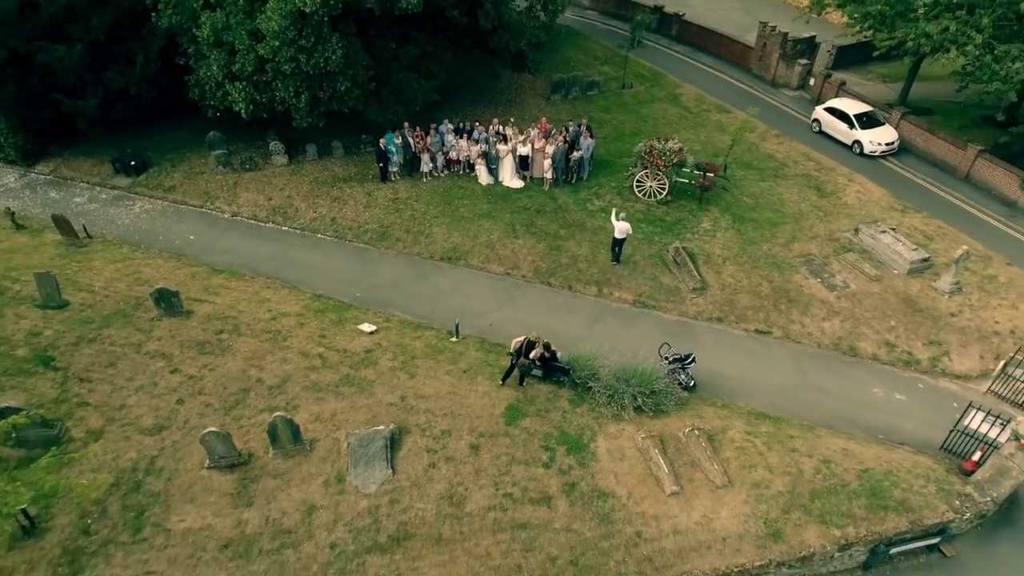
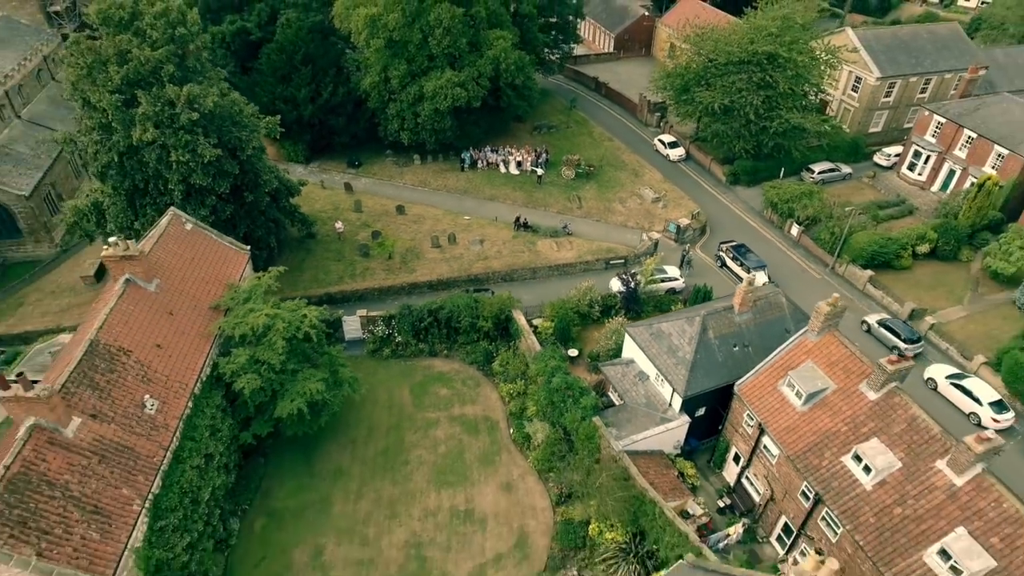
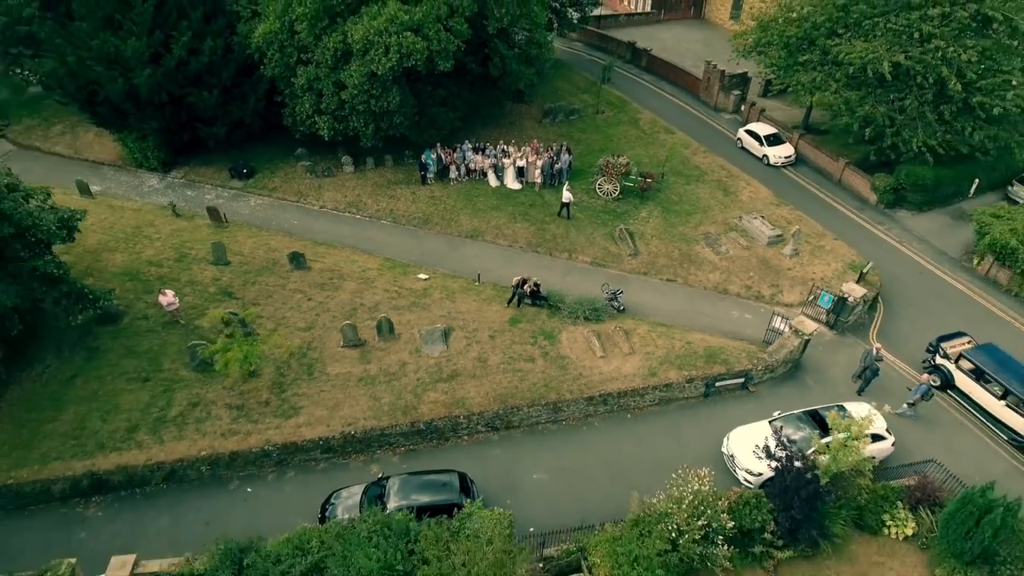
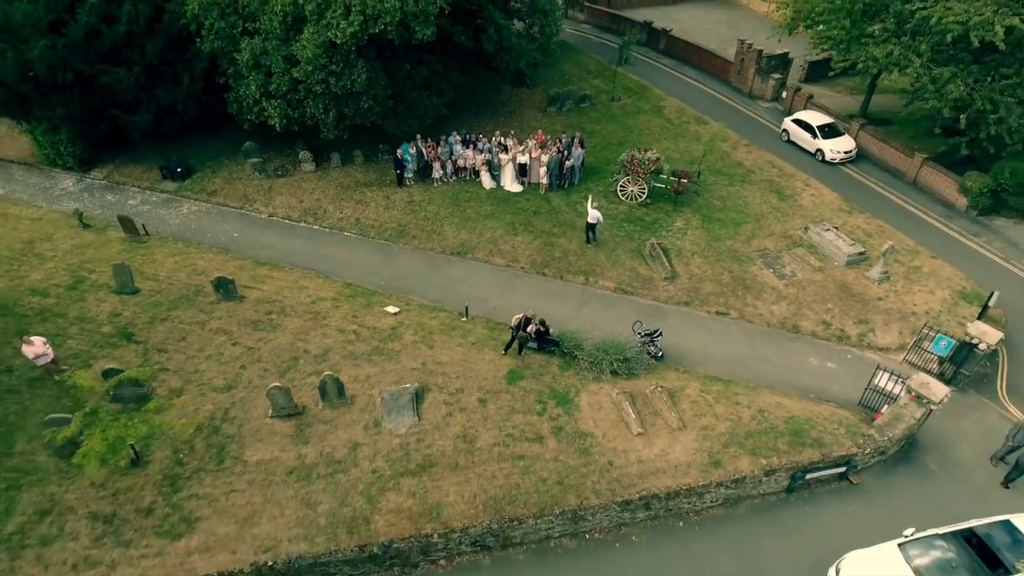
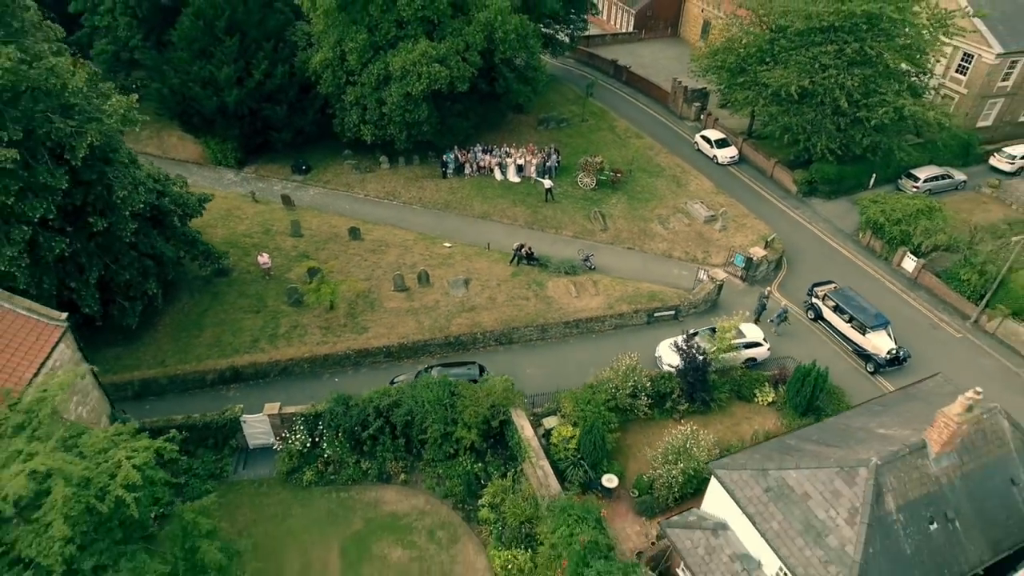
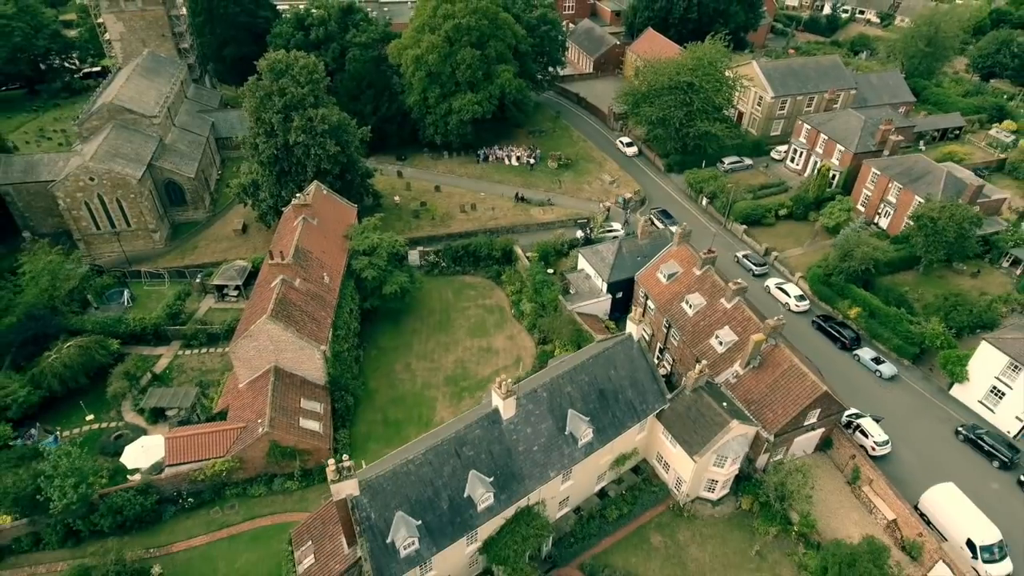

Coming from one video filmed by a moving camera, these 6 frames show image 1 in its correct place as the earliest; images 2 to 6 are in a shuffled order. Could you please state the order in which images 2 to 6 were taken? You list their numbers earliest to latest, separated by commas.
4, 3, 5, 2, 6
